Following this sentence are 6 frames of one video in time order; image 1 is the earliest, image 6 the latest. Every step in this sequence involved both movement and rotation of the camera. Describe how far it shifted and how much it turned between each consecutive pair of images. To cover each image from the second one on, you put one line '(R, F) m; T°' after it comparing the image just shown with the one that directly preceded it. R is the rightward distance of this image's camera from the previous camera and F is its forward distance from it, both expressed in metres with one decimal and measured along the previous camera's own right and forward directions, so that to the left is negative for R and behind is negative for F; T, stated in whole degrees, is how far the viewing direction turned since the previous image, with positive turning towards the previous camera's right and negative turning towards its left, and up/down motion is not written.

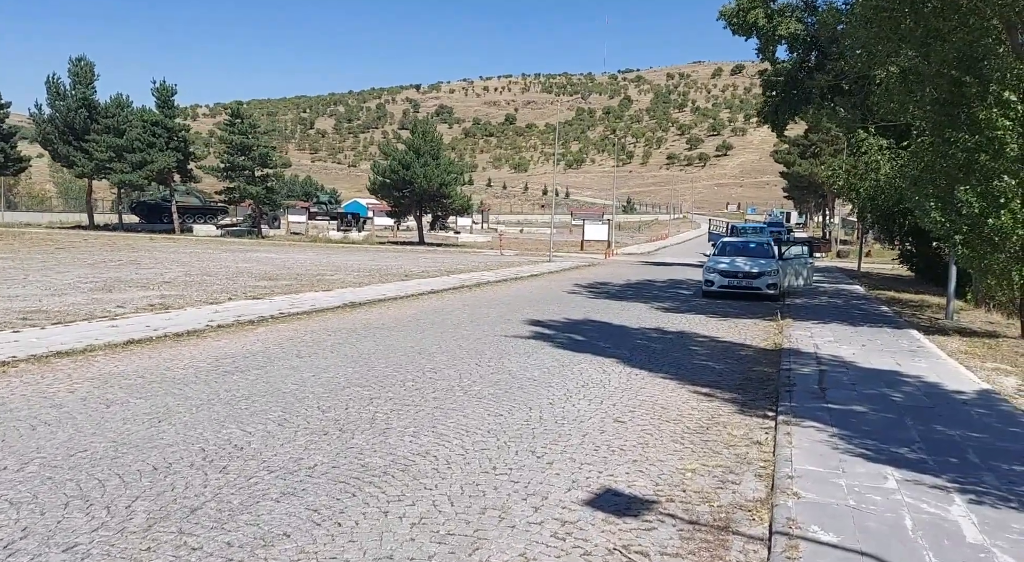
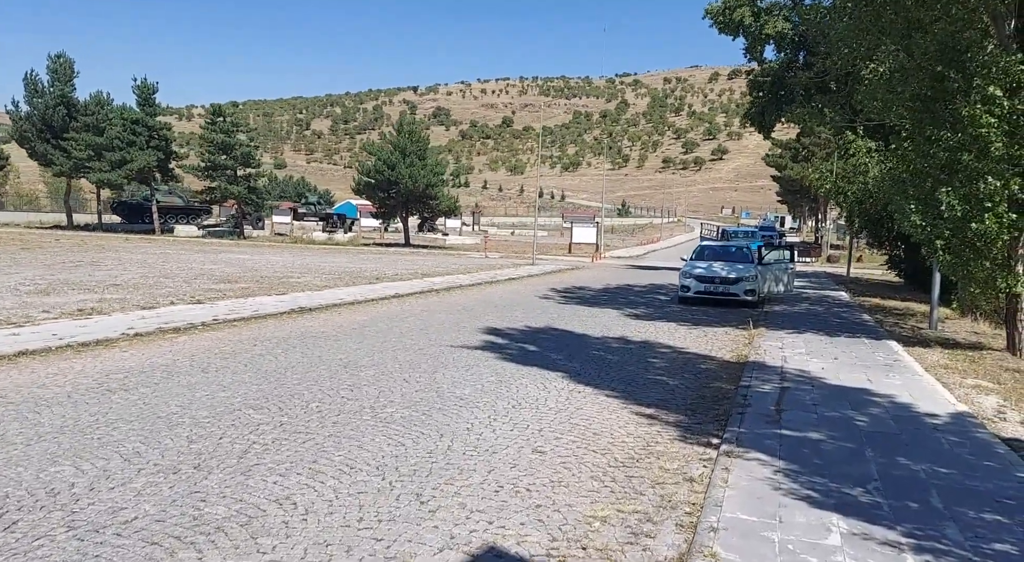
(+0.7, +0.8) m; 0°
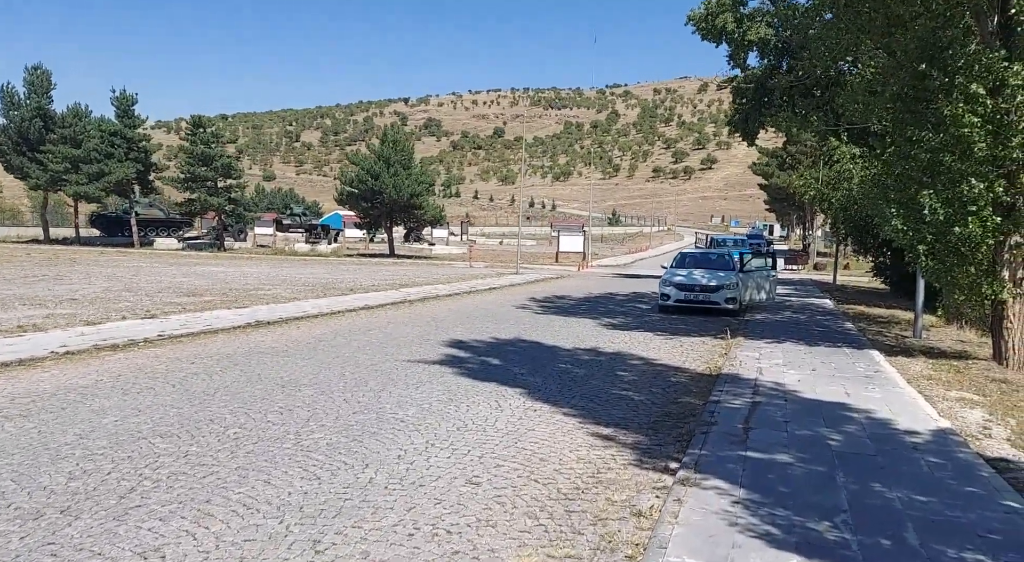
(+0.4, +0.6) m; +1°
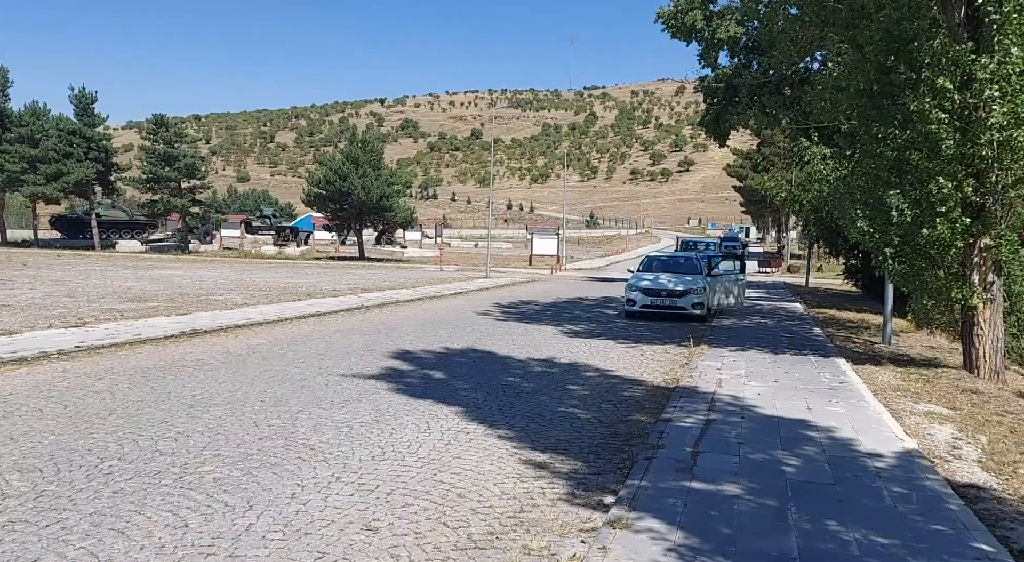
(+0.4, +0.6) m; +2°
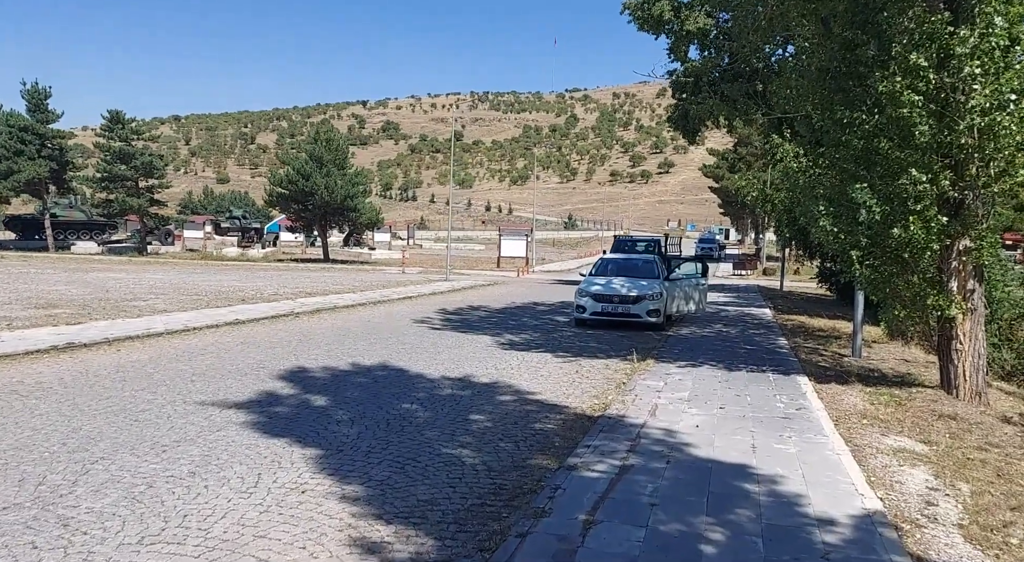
(+0.9, +1.4) m; +1°
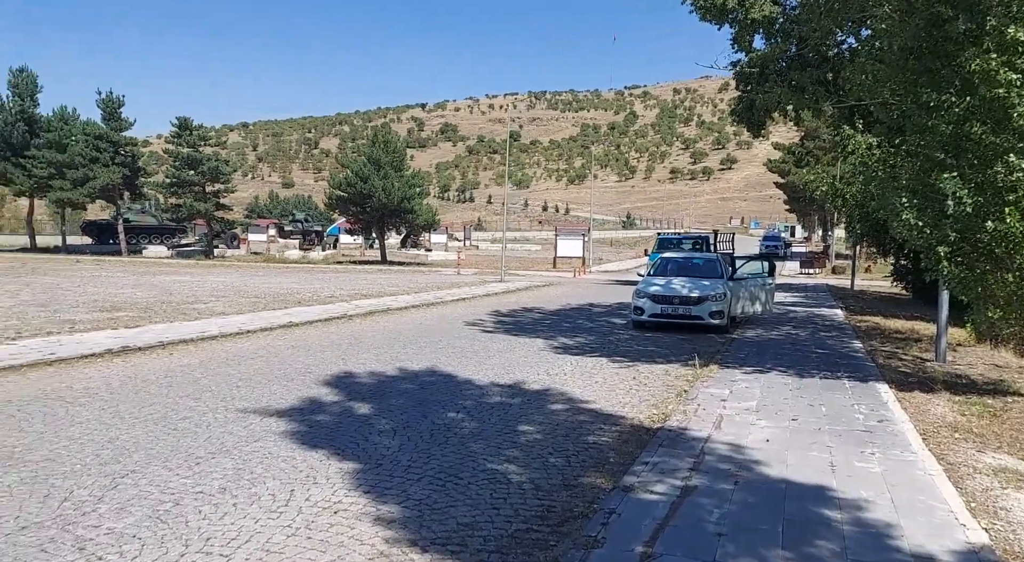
(+0.1, +0.4) m; -5°
